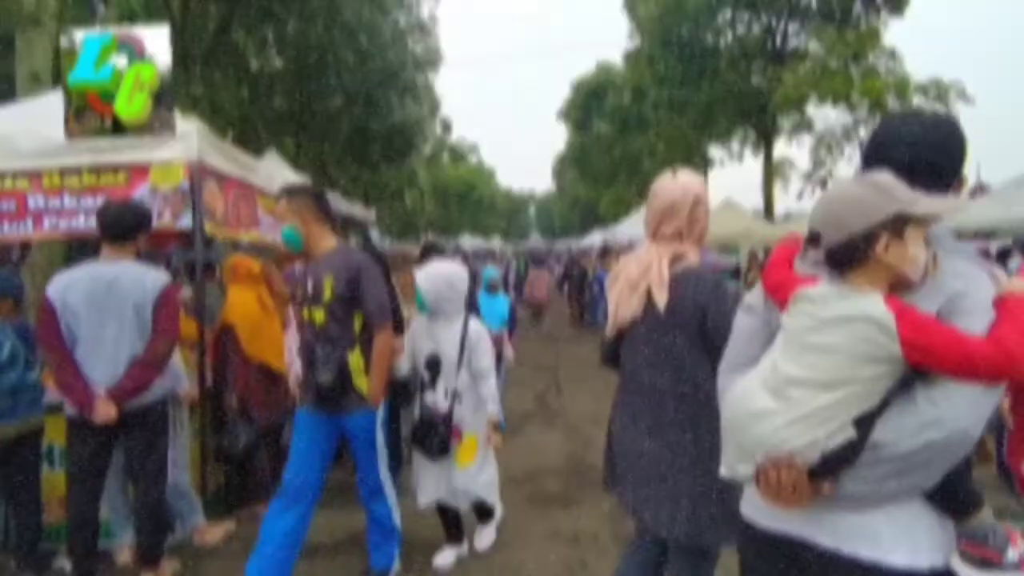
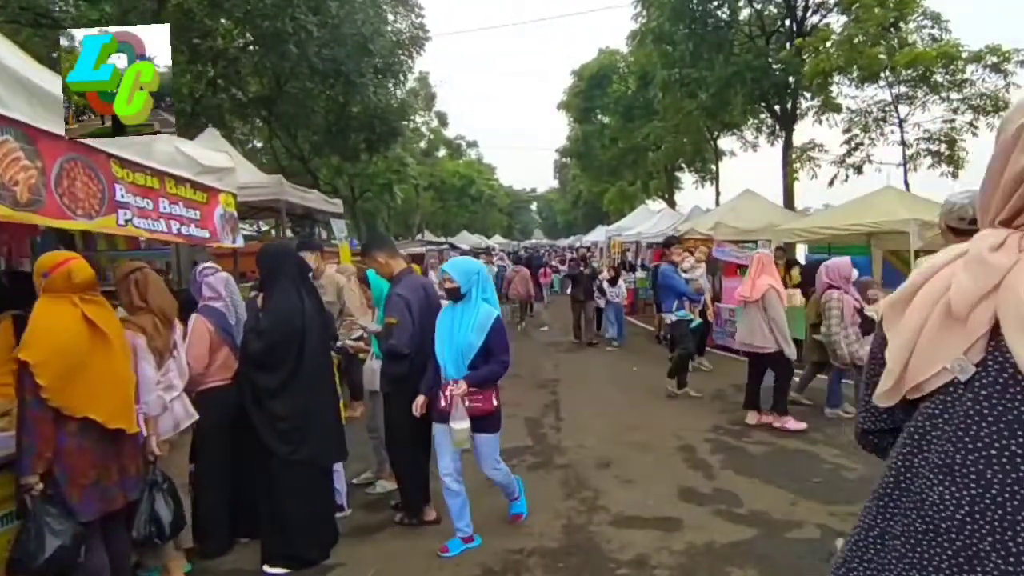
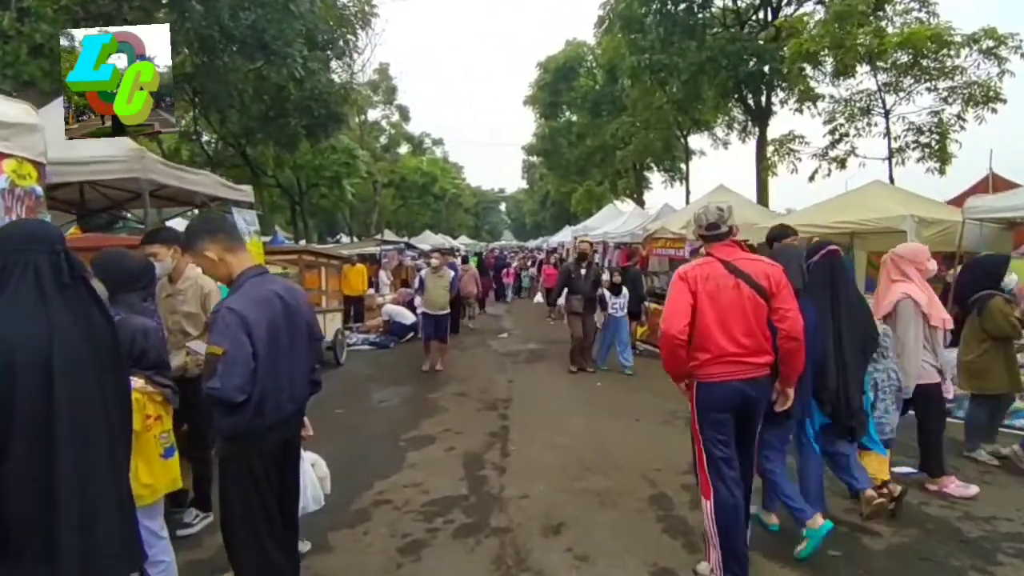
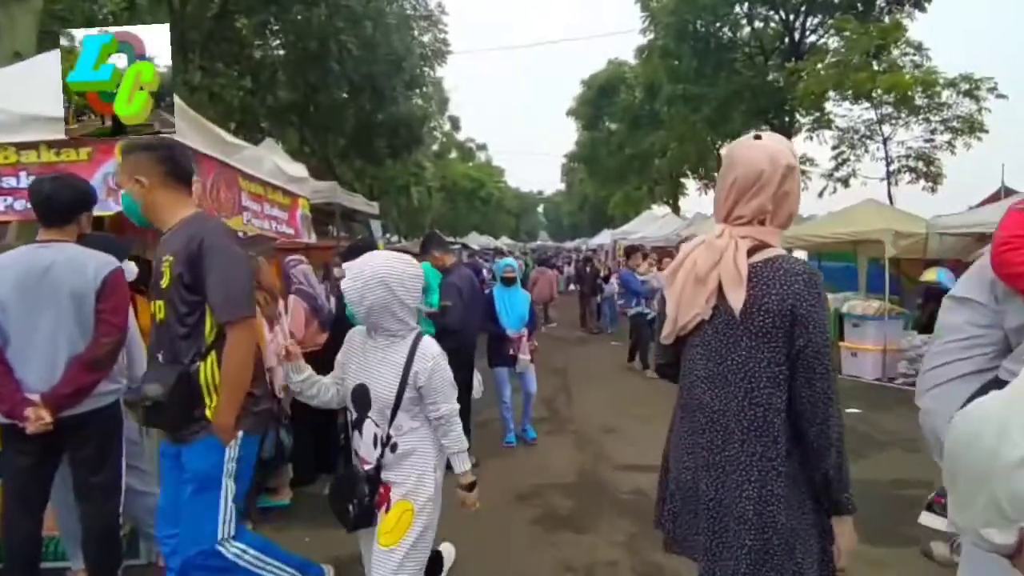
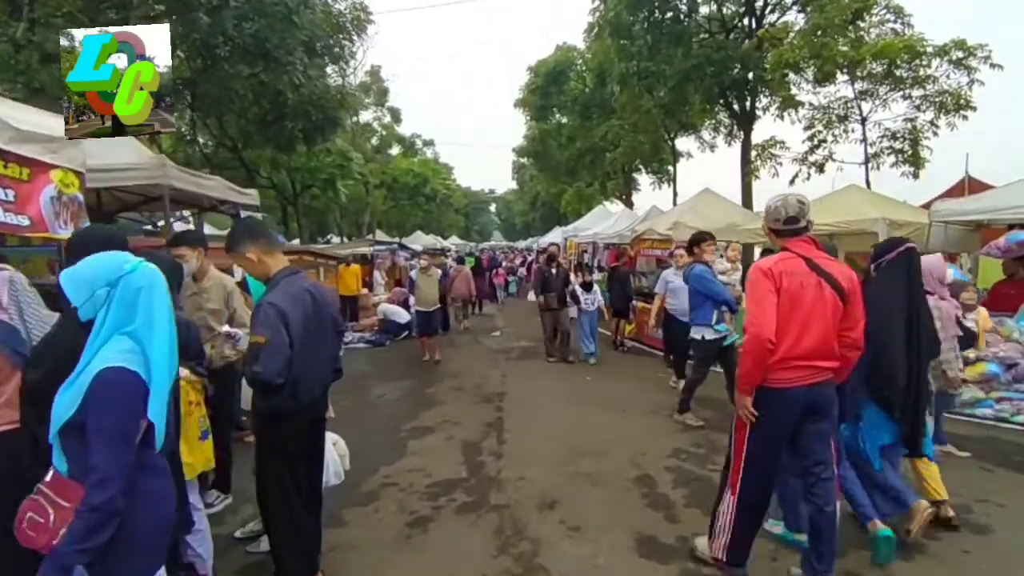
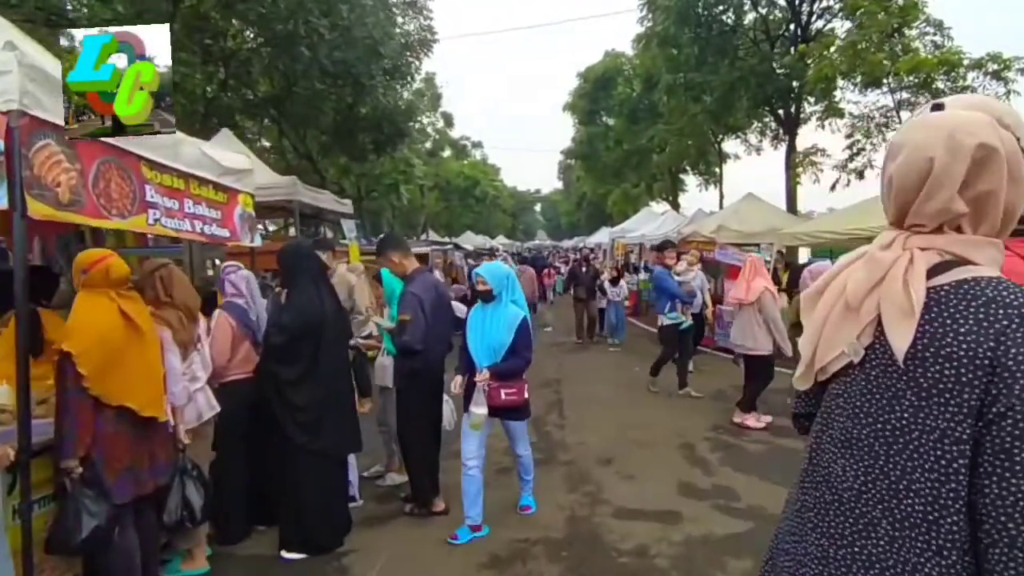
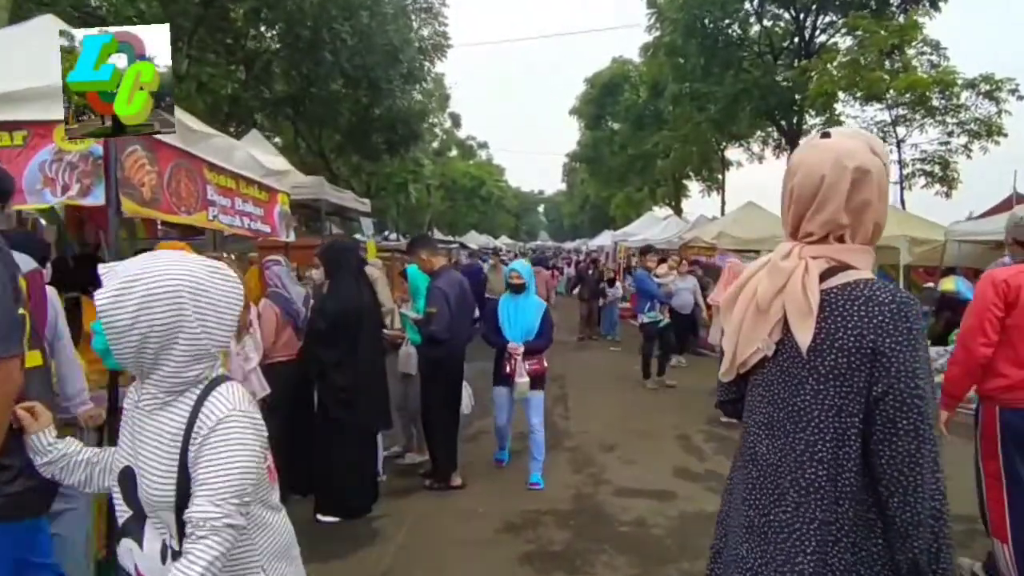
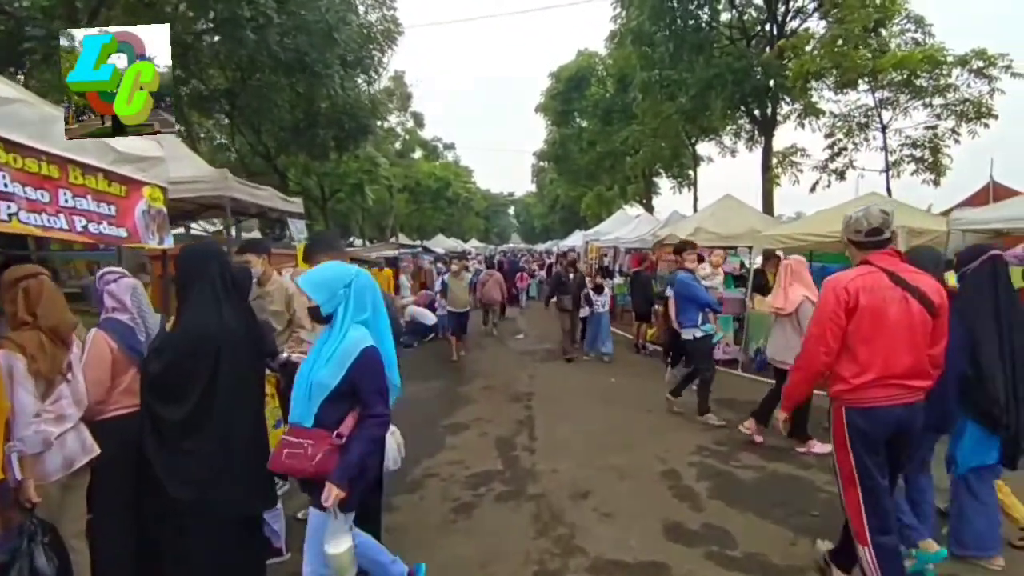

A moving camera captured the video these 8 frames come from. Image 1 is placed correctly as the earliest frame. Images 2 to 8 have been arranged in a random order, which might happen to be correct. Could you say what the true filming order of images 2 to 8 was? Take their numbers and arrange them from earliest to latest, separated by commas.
4, 7, 6, 2, 8, 5, 3
